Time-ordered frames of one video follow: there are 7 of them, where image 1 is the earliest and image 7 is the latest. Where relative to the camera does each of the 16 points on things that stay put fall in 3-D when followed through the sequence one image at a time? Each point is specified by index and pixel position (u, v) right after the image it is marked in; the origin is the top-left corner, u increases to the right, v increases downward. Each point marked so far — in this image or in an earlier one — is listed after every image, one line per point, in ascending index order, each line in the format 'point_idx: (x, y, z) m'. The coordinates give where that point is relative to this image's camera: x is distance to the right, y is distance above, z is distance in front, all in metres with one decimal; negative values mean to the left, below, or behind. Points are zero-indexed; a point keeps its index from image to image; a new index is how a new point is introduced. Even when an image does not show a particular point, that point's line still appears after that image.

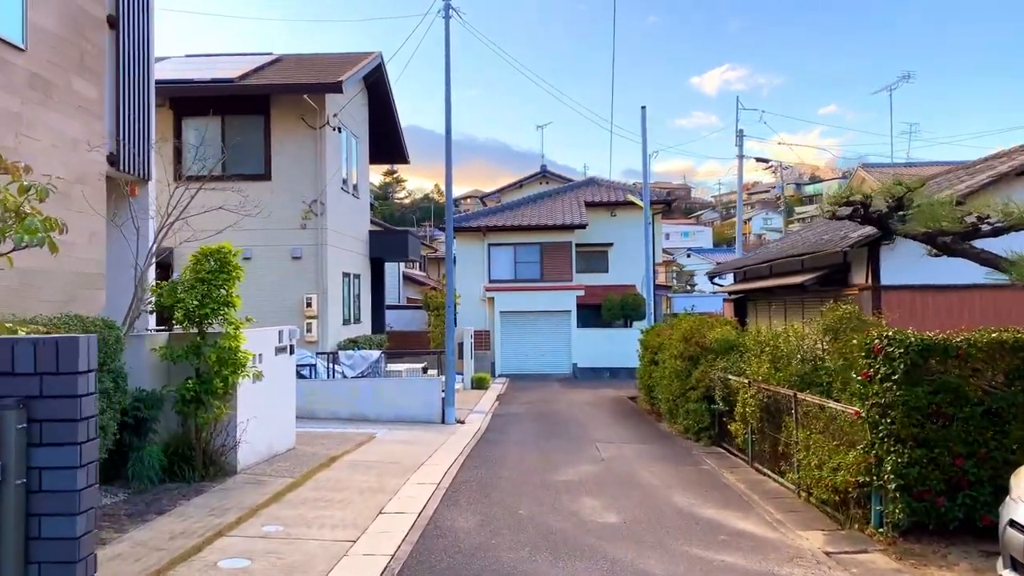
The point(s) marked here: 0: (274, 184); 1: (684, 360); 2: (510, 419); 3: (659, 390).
0: (-4.3, +1.9, +15.1) m
1: (+2.6, -1.1, +12.5) m
2: (0.0, -2.3, +14.4) m
3: (+2.5, -1.8, +14.2) m
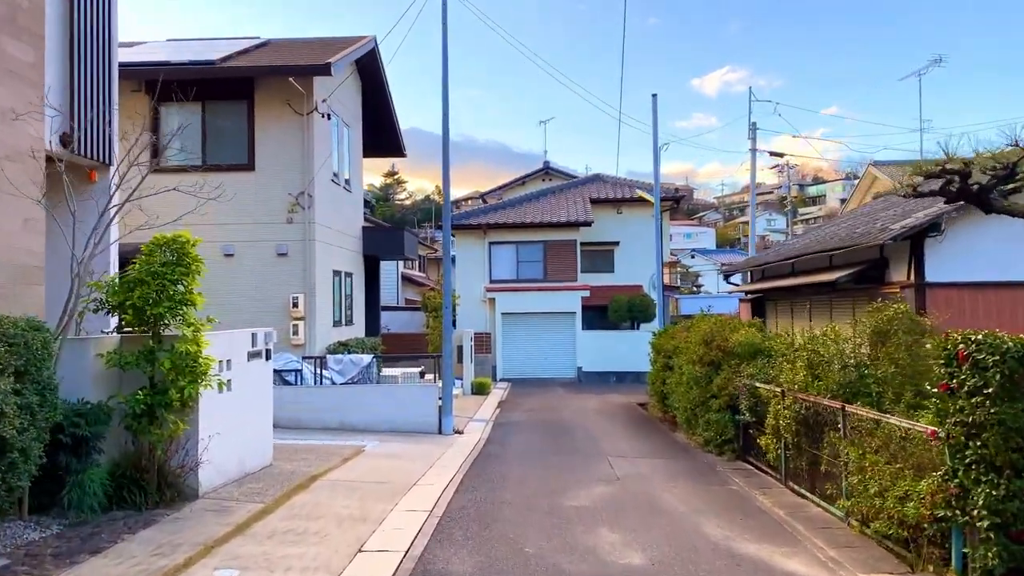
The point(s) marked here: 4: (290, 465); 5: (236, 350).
0: (-4.3, +1.9, +14.0) m
1: (+2.6, -1.1, +11.4) m
2: (0.0, -2.3, +13.3) m
3: (+2.6, -1.8, +13.1) m
4: (-2.5, -2.0, +9.1) m
5: (-2.7, -0.6, +8.1) m
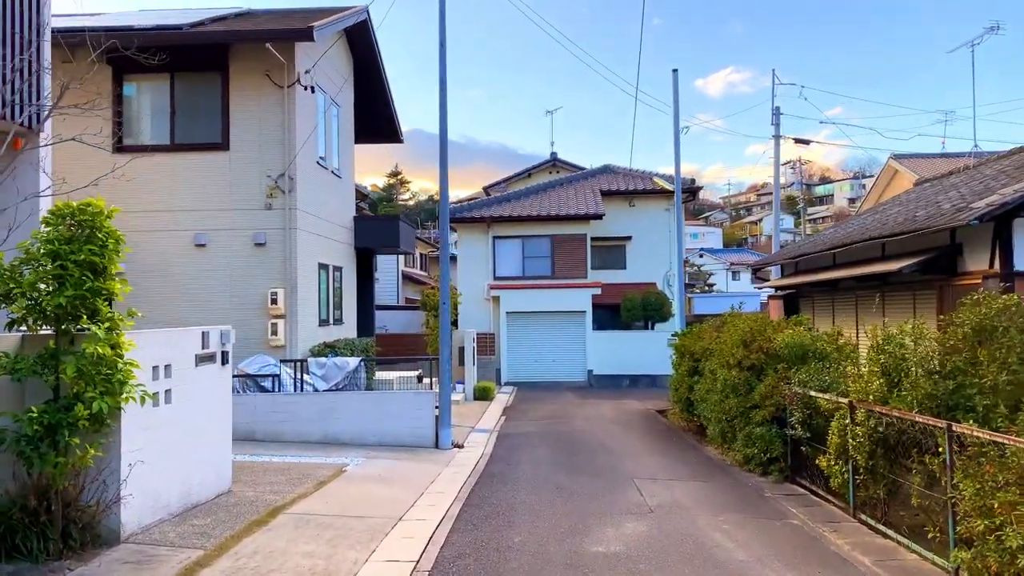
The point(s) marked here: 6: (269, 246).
0: (-4.2, +2.0, +12.4) m
1: (+2.7, -1.0, +9.8) m
2: (+0.1, -2.2, +11.7) m
3: (+2.7, -1.7, +11.5) m
4: (-2.4, -1.9, +7.6) m
5: (-2.6, -0.5, +6.5) m
6: (-3.6, +0.6, +12.4) m
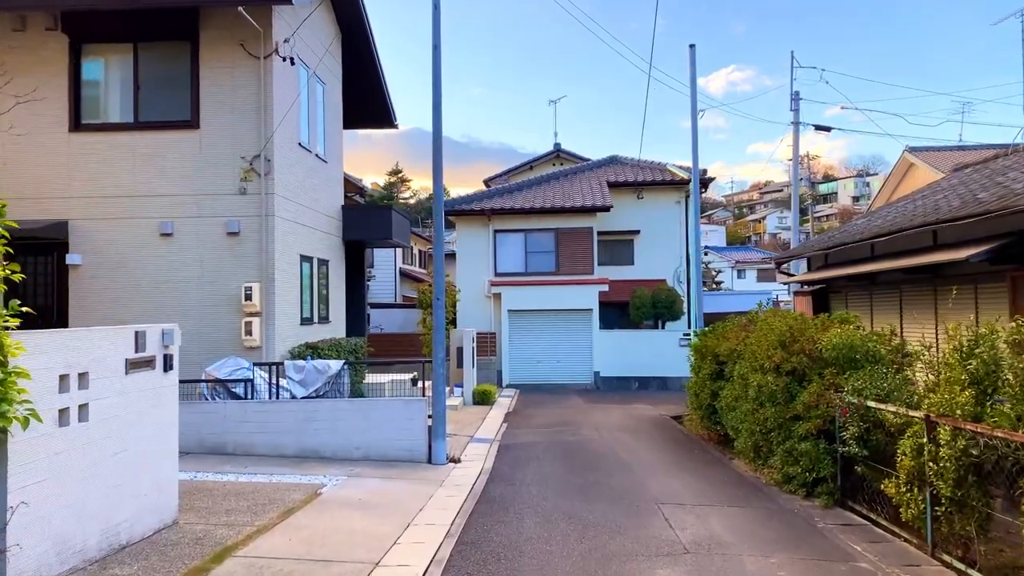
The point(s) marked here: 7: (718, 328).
0: (-4.2, +2.1, +11.1) m
1: (+2.8, -0.9, +8.5) m
2: (+0.1, -2.1, +10.4) m
3: (+2.7, -1.6, +10.2) m
4: (-2.4, -1.8, +6.3) m
5: (-2.6, -0.4, +5.2) m
6: (-3.6, +0.7, +11.1) m
7: (+3.0, -0.6, +12.0) m
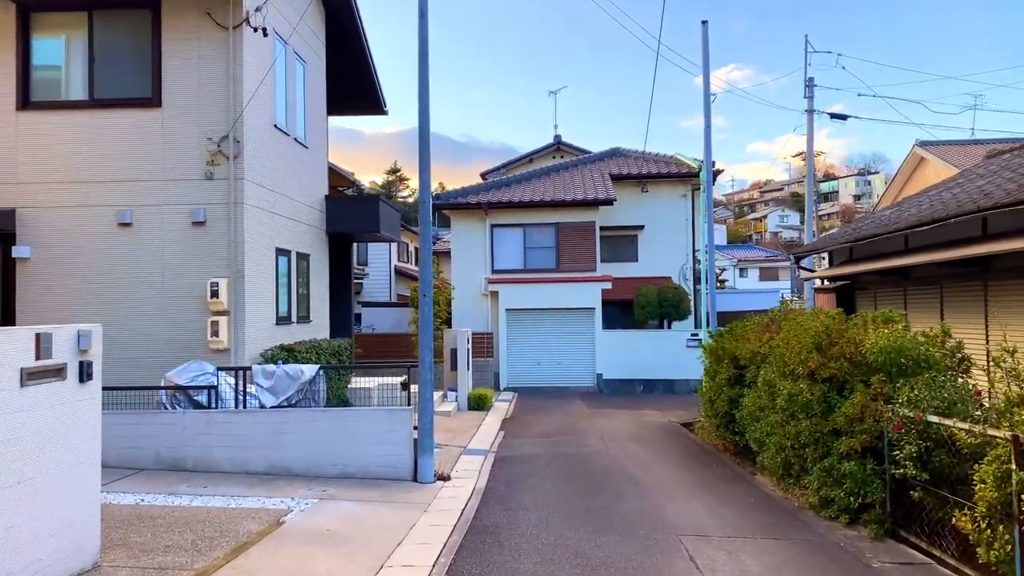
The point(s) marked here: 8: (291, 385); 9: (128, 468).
0: (-4.2, +2.1, +10.0) m
1: (+2.7, -0.9, +7.4) m
2: (+0.1, -2.1, +9.3) m
3: (+2.7, -1.5, +9.1) m
4: (-2.4, -1.7, +5.2) m
5: (-2.7, -0.4, +4.1) m
6: (-3.6, +0.8, +10.0) m
7: (+3.0, -0.5, +10.9) m
8: (-2.4, -1.1, +9.0) m
9: (-4.1, -1.9, +8.8) m
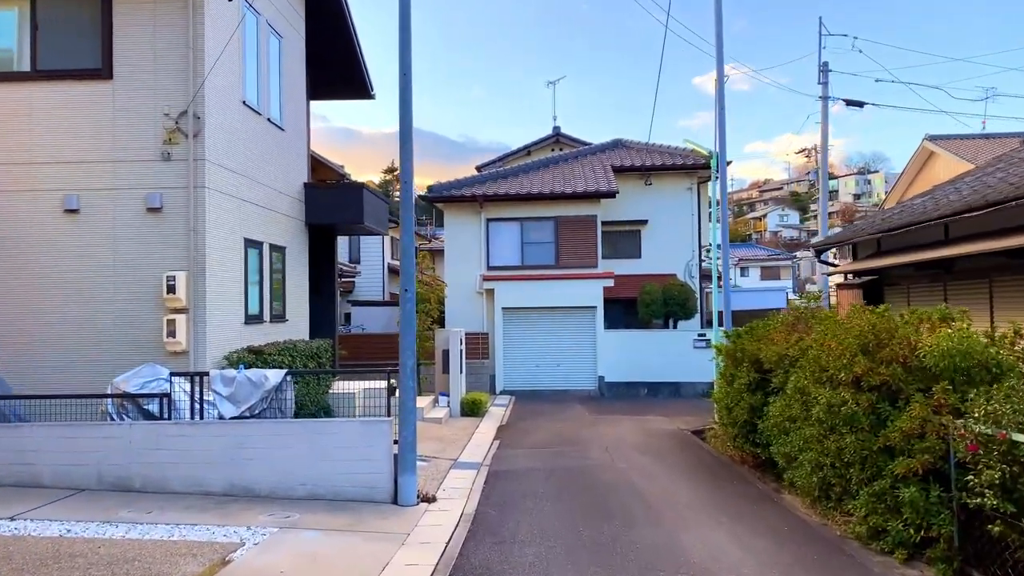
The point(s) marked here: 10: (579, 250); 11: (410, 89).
0: (-4.3, +2.2, +8.9) m
1: (+2.7, -0.8, +6.3) m
2: (+0.1, -2.0, +8.2) m
3: (+2.6, -1.5, +8.0) m
4: (-2.4, -1.7, +4.1) m
5: (-2.7, -0.3, +3.0) m
6: (-3.7, +0.8, +8.8) m
7: (+2.9, -0.5, +9.8) m
8: (-2.4, -1.0, +7.9) m
9: (-4.1, -1.8, +7.7) m
10: (+1.6, +0.9, +19.7) m
11: (-1.0, +1.9, +7.9) m
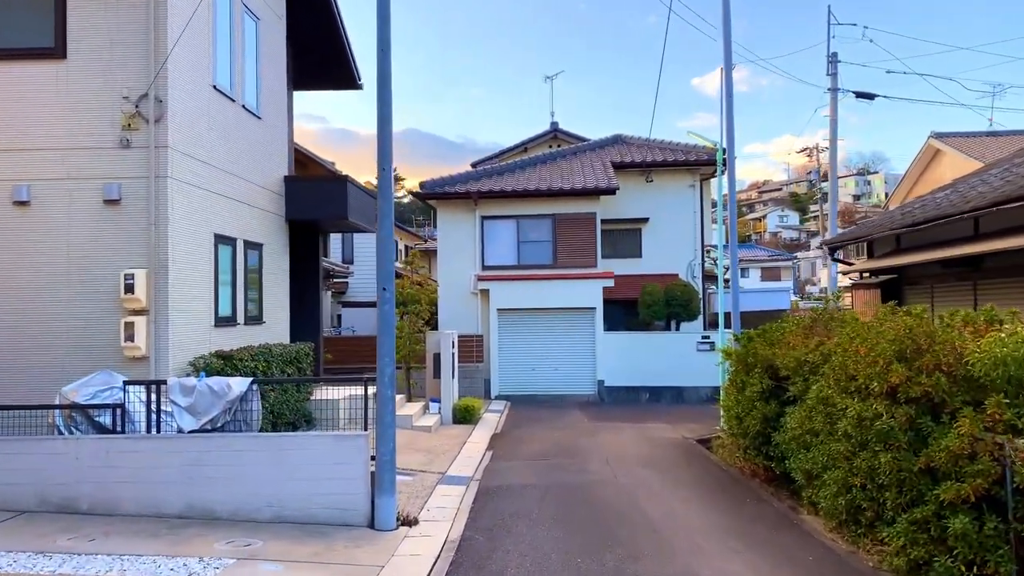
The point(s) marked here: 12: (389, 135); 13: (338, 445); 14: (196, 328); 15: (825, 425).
0: (-4.3, +2.2, +8.1) m
1: (+2.6, -0.8, +5.6) m
2: (0.0, -2.0, +7.4) m
3: (+2.5, -1.5, +7.2) m
4: (-2.5, -1.7, +3.3) m
5: (-2.8, -0.3, +2.2) m
6: (-3.8, +0.8, +8.1) m
7: (+2.8, -0.5, +9.0) m
8: (-2.5, -1.0, +7.1) m
9: (-4.2, -1.8, +6.9) m
10: (+1.5, +0.9, +19.0) m
11: (-1.1, +1.9, +7.1) m
12: (-1.0, +1.3, +6.9) m
13: (-1.4, -1.3, +6.8) m
14: (-3.3, -0.4, +8.6) m
15: (+2.5, -1.1, +6.5) m
